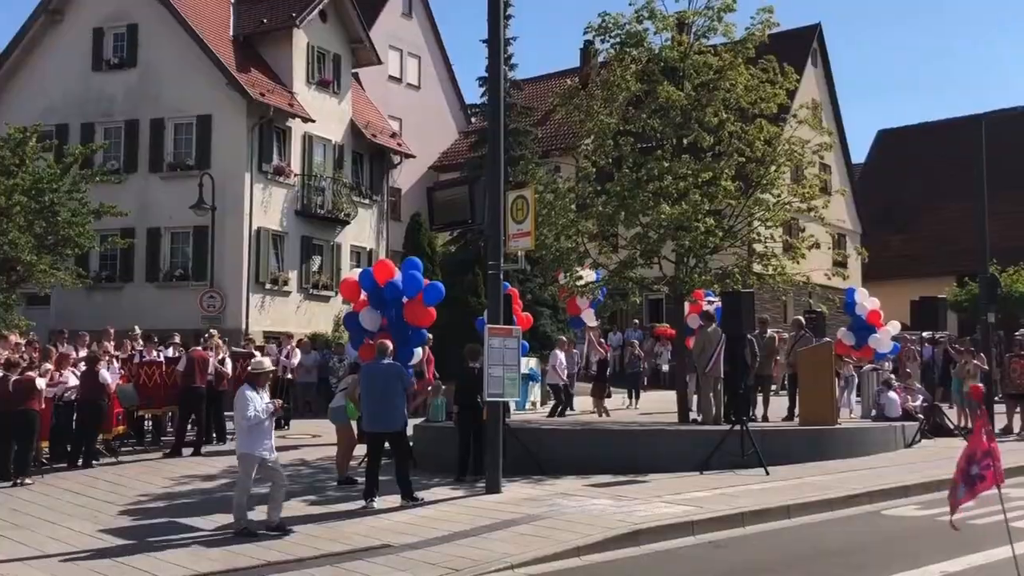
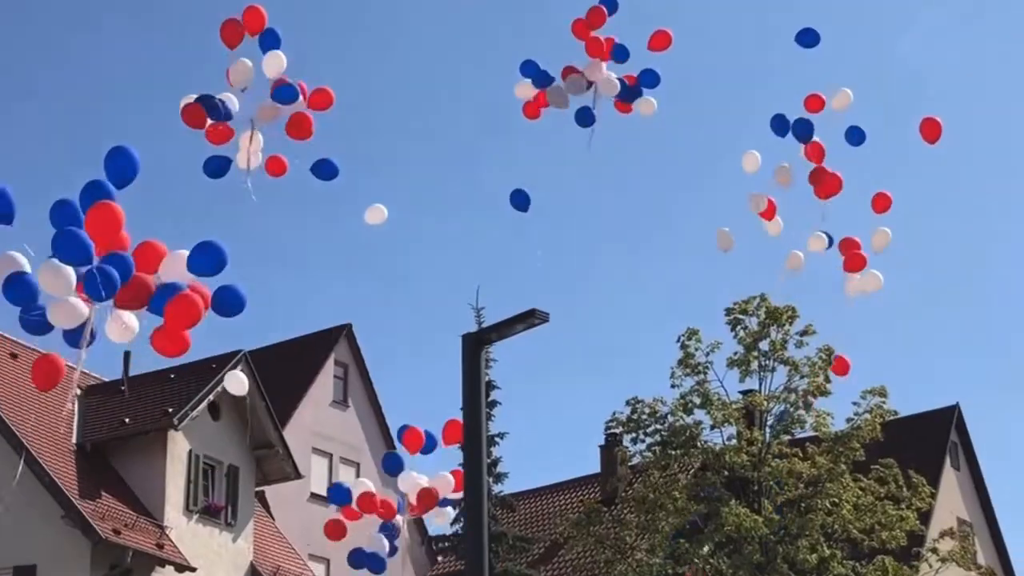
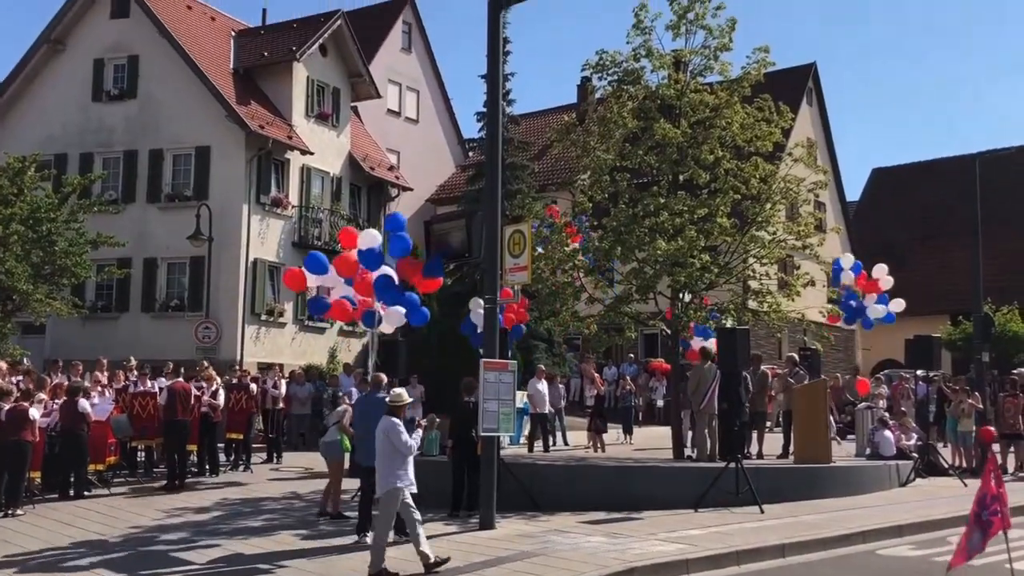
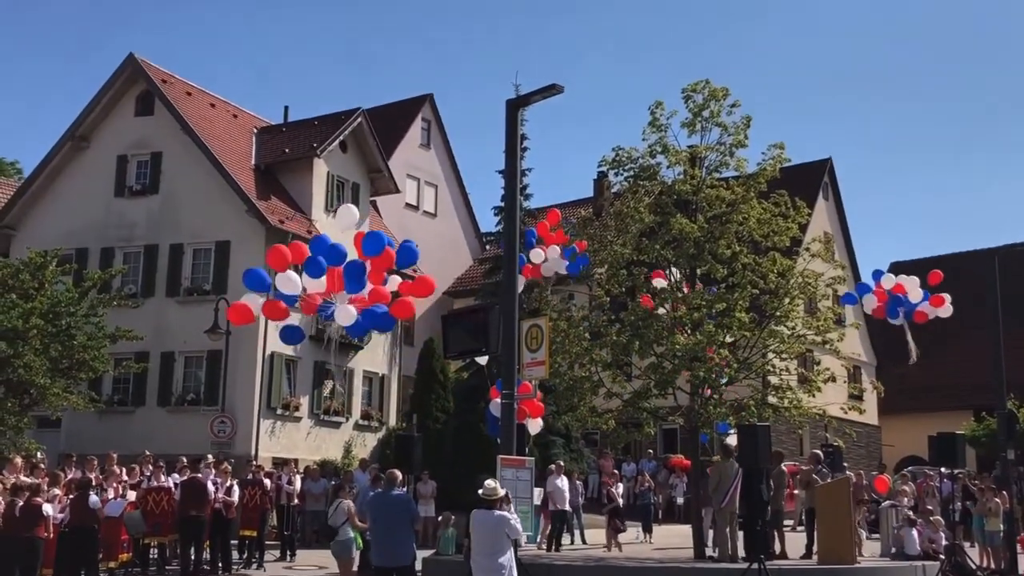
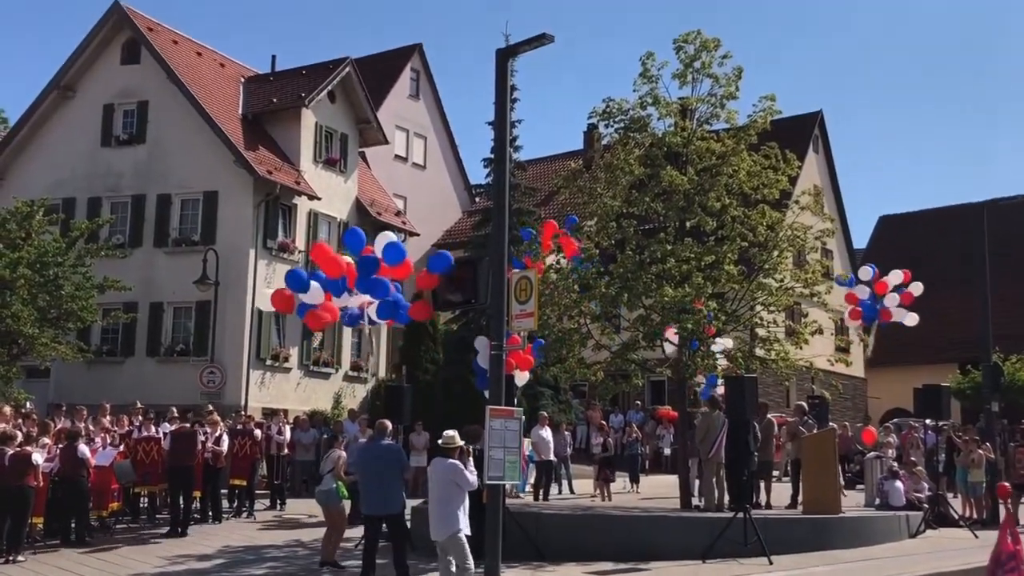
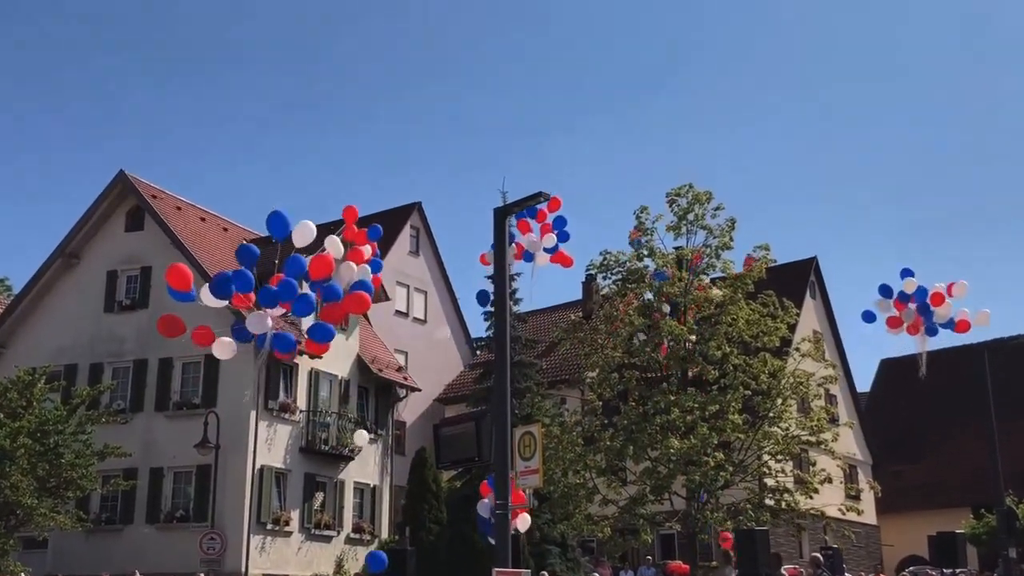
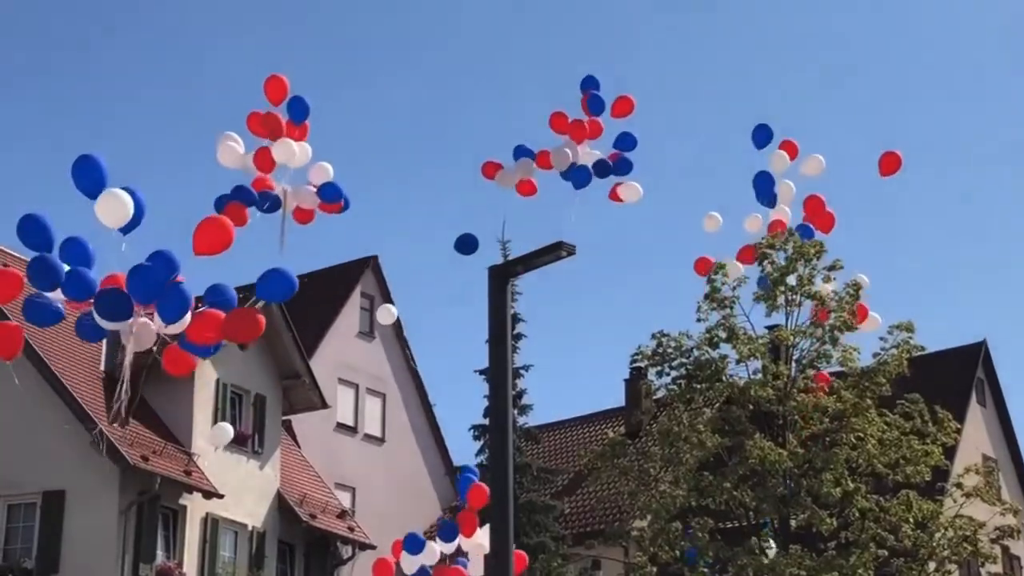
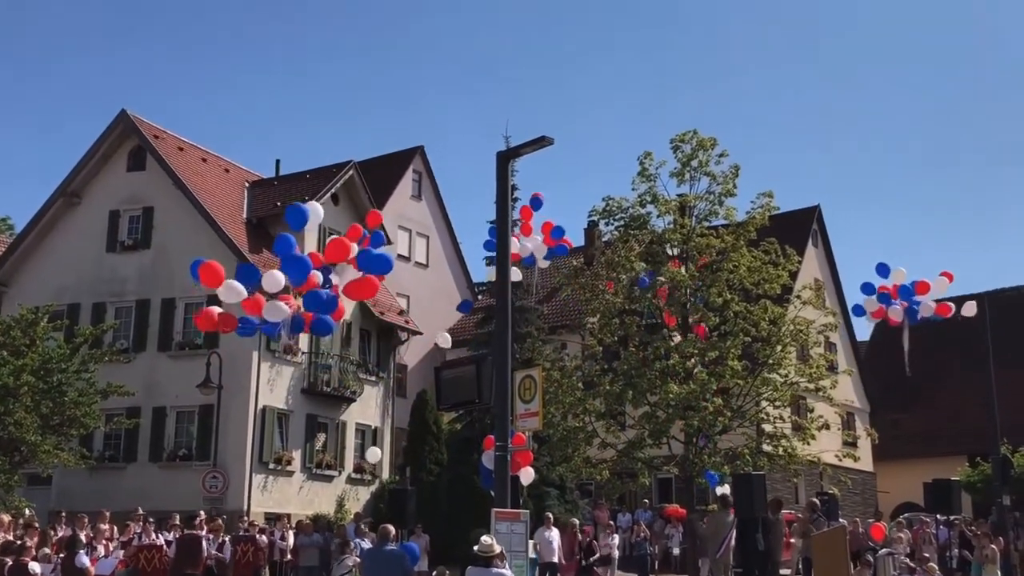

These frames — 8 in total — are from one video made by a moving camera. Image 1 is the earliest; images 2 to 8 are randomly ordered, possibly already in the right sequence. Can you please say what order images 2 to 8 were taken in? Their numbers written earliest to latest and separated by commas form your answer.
3, 5, 4, 8, 6, 7, 2
